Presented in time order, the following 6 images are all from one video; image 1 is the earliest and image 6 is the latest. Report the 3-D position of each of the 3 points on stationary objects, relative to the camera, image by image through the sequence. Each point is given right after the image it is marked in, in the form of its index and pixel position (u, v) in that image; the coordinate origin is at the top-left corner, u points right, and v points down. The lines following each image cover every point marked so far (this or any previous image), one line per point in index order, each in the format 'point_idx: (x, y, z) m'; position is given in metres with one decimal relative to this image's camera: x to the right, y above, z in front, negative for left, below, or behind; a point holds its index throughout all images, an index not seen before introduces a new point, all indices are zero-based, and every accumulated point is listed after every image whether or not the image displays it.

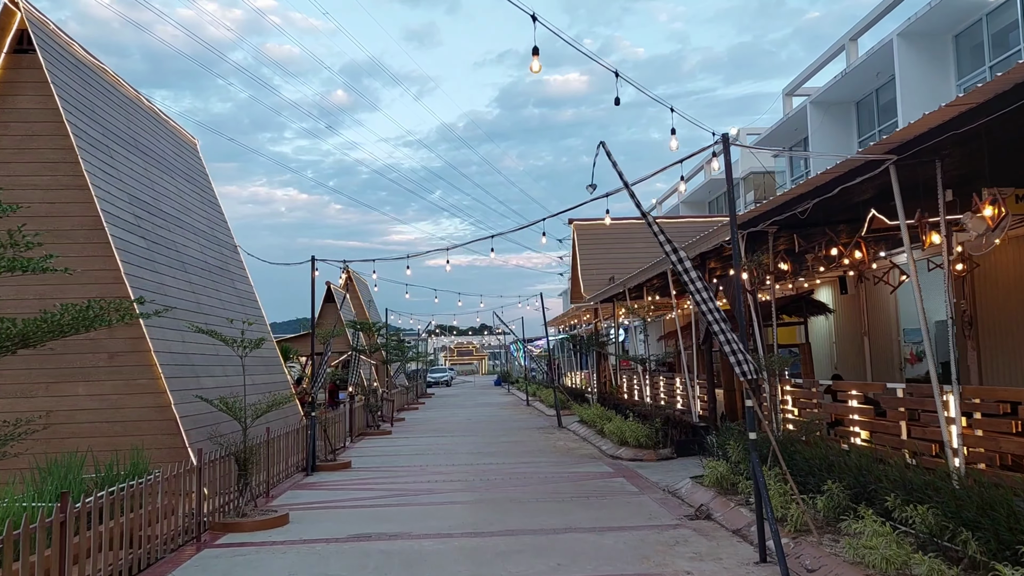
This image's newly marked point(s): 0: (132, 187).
0: (-6.3, +1.7, +12.1) m
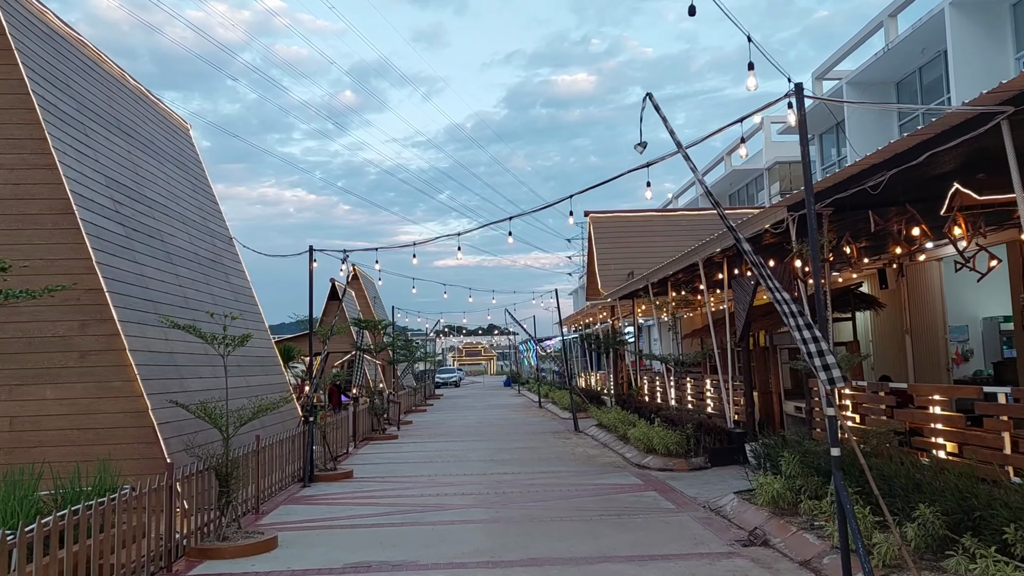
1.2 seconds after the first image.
0: (-6.0, +1.8, +11.0) m
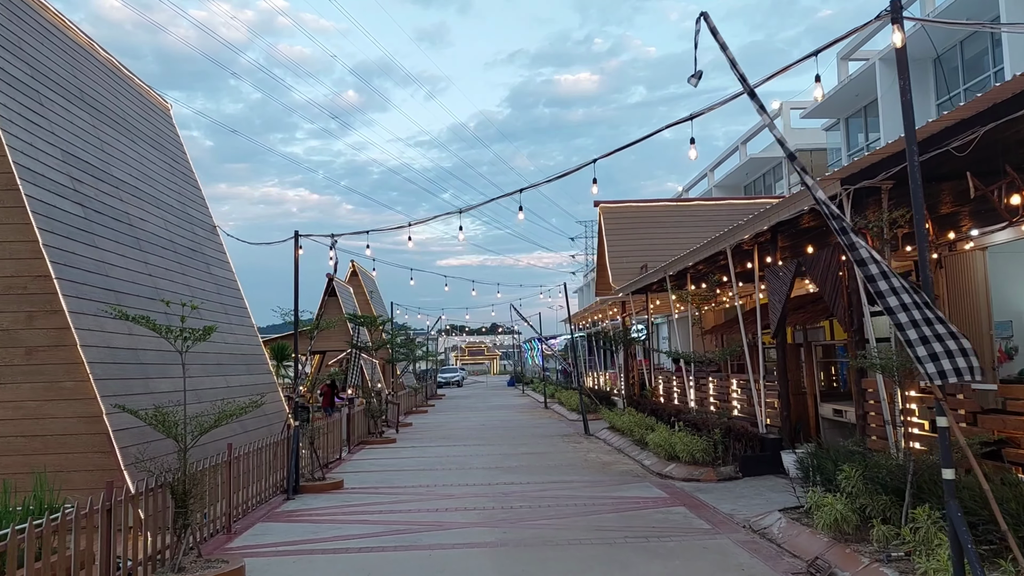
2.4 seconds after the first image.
0: (-5.9, +1.9, +9.8) m
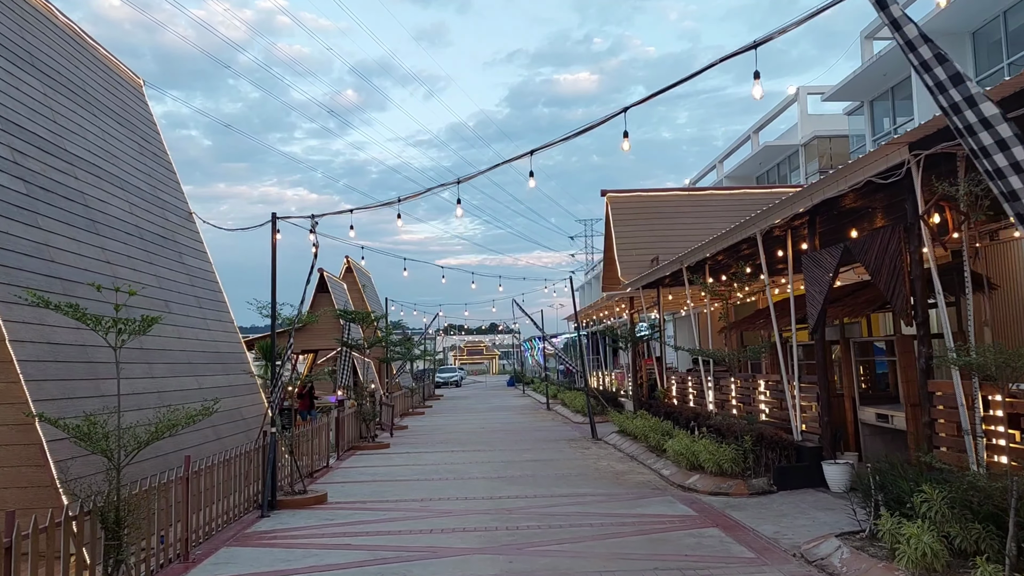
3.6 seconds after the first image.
0: (-5.8, +2.1, +8.6) m
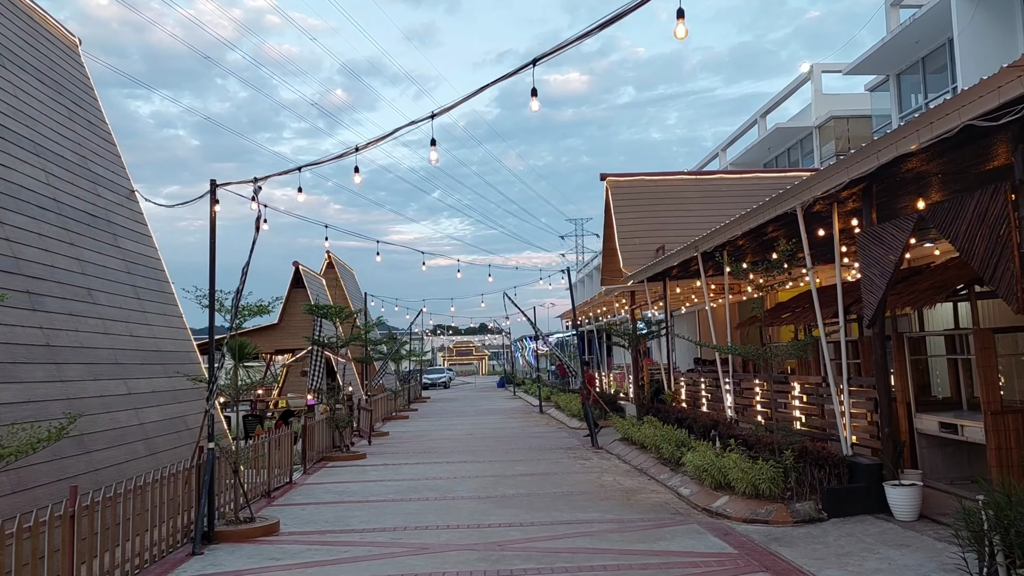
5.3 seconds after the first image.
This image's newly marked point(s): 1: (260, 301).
0: (-5.9, +2.2, +6.8) m
1: (-3.0, -0.2, +8.8) m
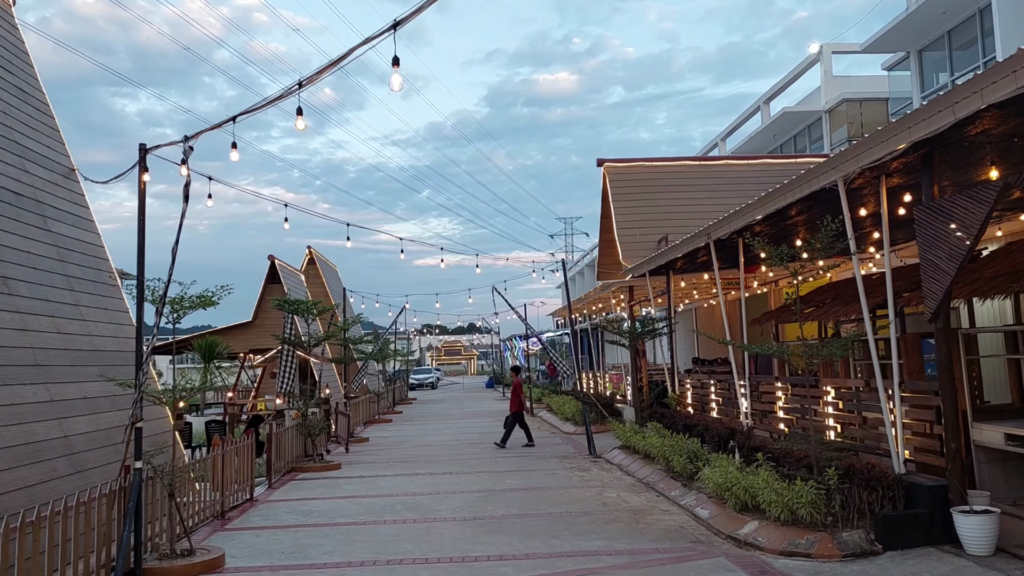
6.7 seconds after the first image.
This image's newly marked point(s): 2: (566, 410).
0: (-6.0, +2.4, +5.4) m
1: (-3.1, 0.0, +7.4) m
2: (+1.5, -3.3, +19.7) m
